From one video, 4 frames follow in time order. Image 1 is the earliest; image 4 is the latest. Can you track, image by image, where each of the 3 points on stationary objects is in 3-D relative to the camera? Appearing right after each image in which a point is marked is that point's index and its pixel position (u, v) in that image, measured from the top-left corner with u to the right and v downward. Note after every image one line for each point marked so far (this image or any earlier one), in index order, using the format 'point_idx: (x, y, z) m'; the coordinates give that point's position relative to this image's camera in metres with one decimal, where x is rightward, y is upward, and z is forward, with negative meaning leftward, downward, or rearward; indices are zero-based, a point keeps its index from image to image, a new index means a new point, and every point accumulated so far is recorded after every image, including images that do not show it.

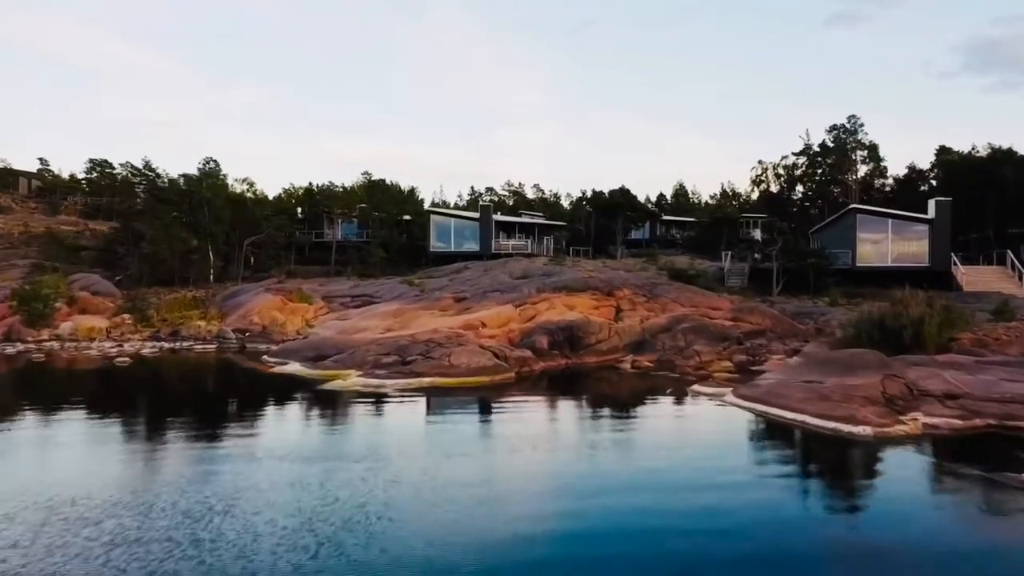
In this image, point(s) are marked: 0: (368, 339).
0: (-3.6, -1.3, +19.7) m
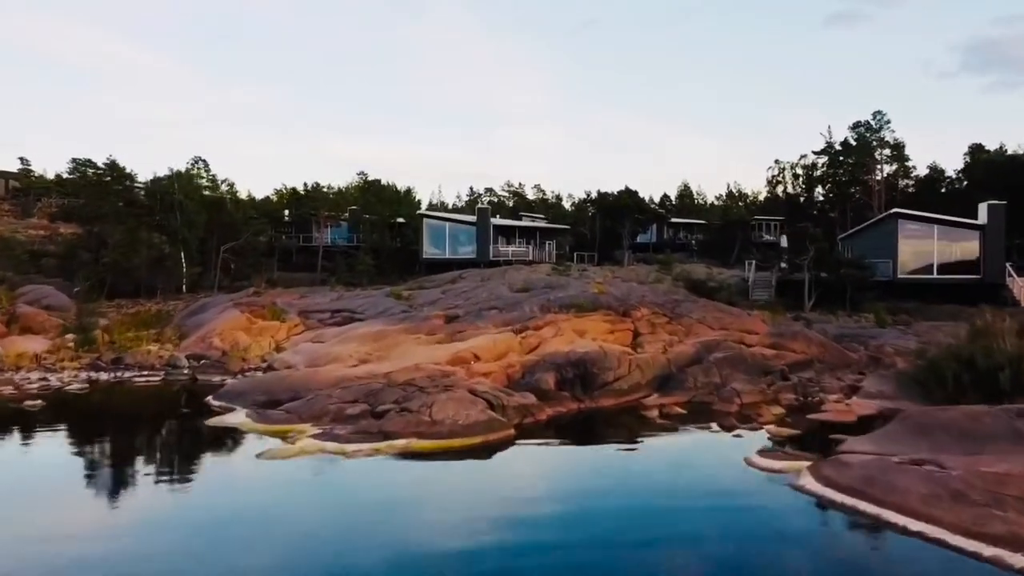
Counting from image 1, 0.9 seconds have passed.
0: (-3.6, -1.8, +16.0) m
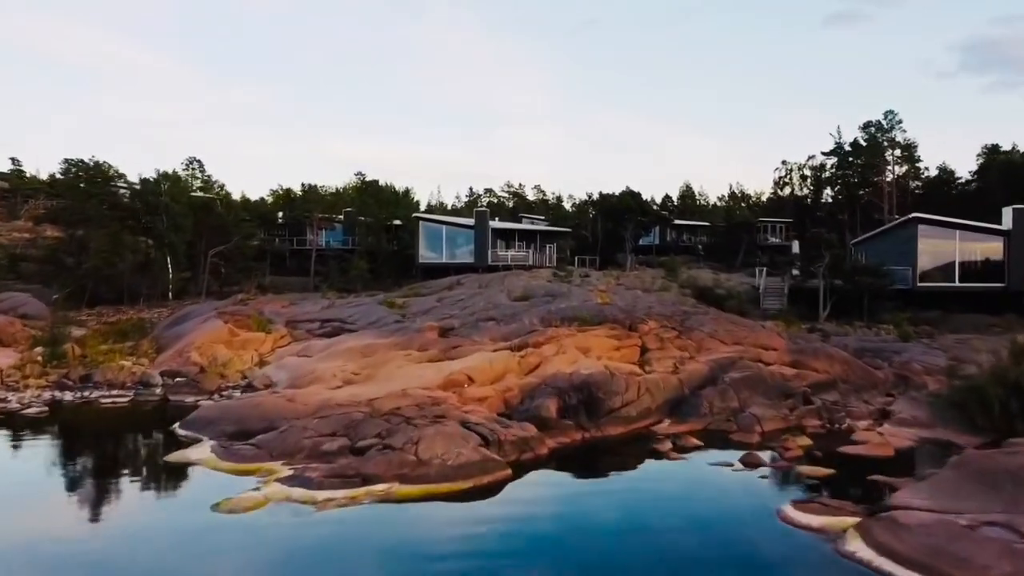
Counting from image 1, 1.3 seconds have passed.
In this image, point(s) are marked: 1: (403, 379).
0: (-3.6, -2.1, +14.5) m
1: (-2.2, -1.9, +16.7) m
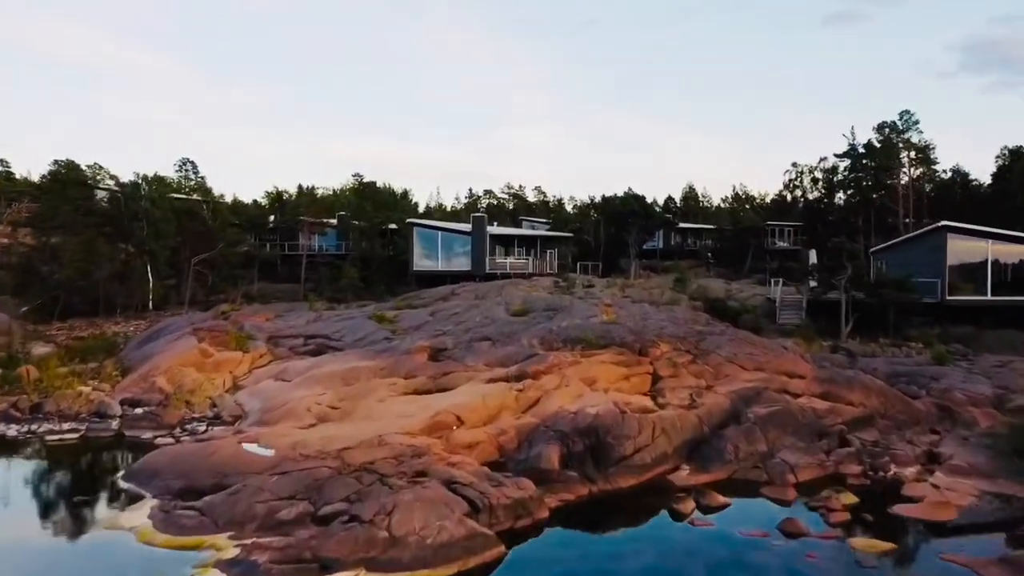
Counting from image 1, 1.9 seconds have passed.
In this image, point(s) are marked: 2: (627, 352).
0: (-3.7, -2.6, +12.4) m
1: (-2.3, -2.3, +14.6) m
2: (+2.6, -1.5, +18.7) m
